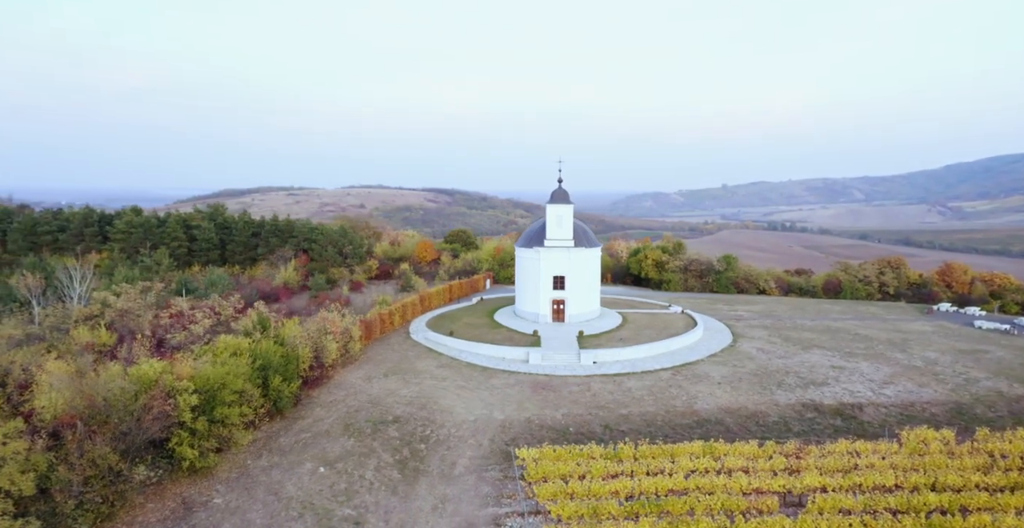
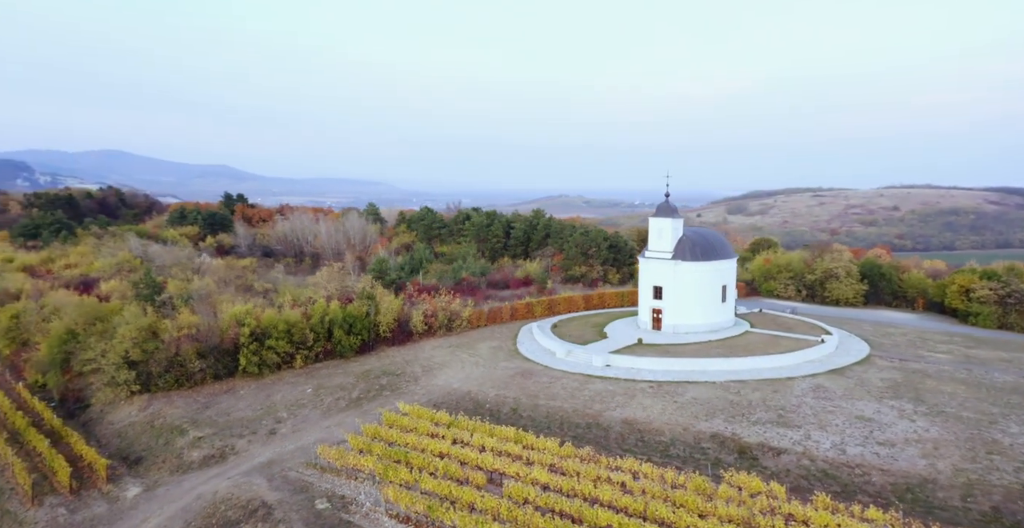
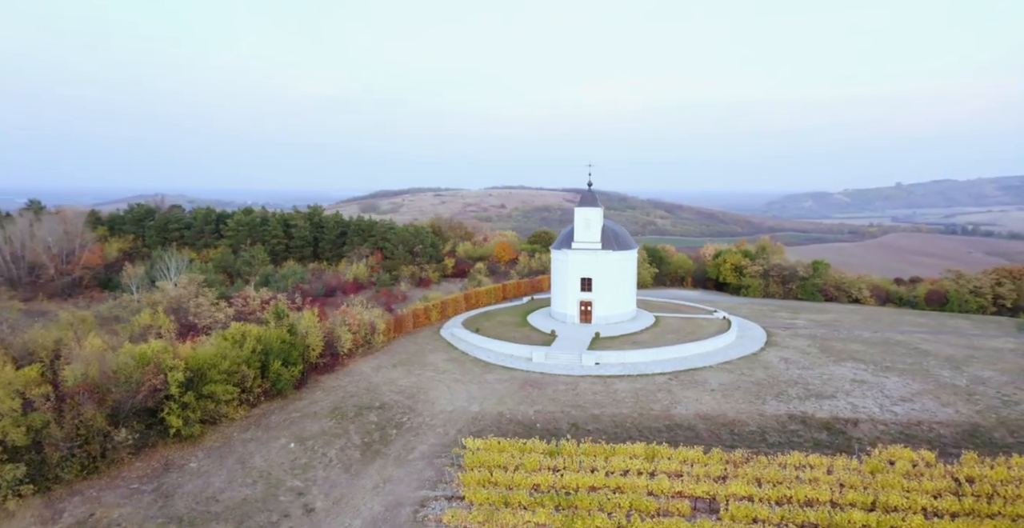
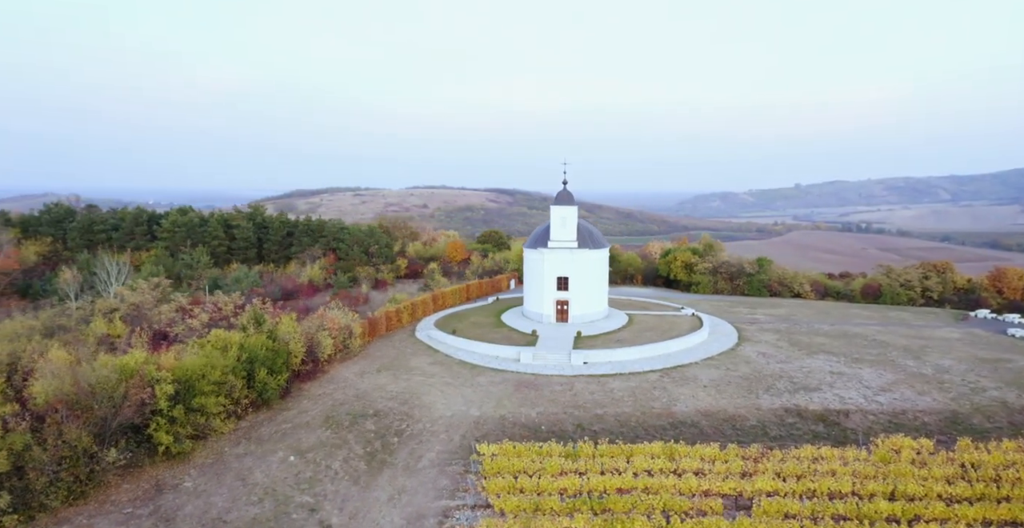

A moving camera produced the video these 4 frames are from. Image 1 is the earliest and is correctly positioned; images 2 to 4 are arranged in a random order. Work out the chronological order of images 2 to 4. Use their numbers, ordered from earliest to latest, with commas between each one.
4, 3, 2
